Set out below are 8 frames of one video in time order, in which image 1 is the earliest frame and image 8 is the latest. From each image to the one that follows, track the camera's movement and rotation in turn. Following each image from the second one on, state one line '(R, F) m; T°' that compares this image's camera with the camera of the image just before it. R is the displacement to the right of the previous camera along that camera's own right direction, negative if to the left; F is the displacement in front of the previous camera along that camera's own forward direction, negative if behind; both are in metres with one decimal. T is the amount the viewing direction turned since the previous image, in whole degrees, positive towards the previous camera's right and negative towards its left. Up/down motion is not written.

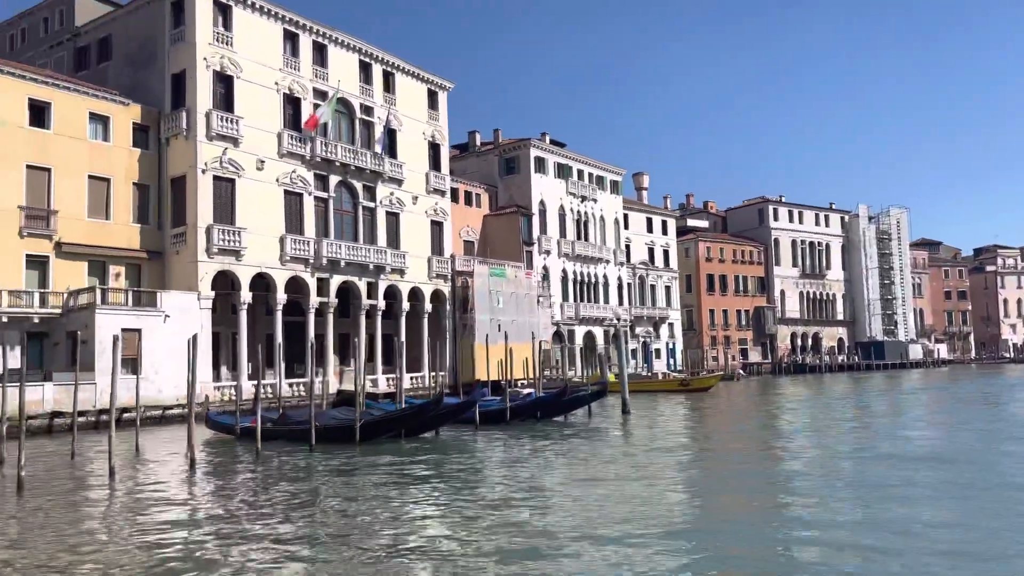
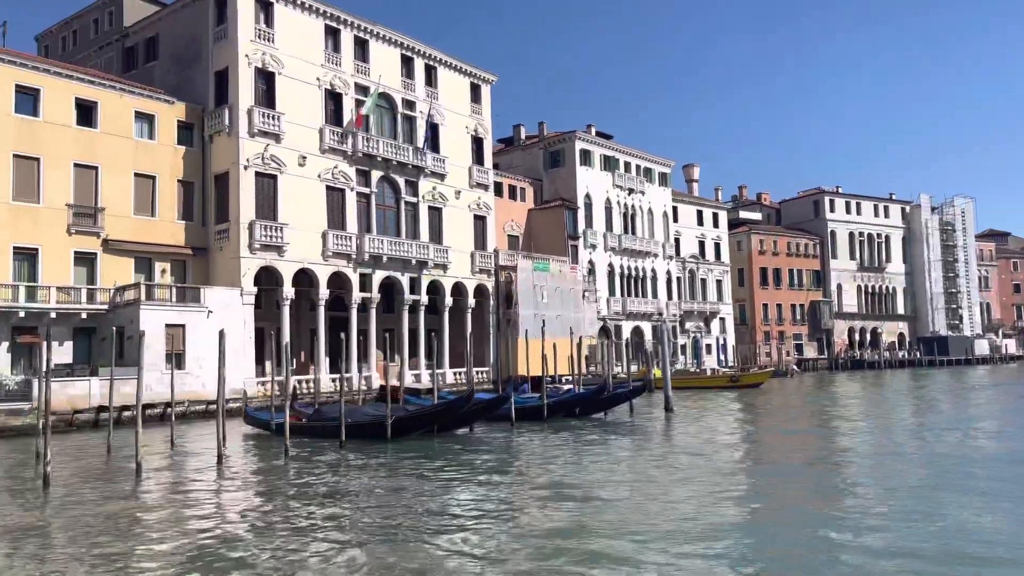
(+0.5, +0.5) m; -4°
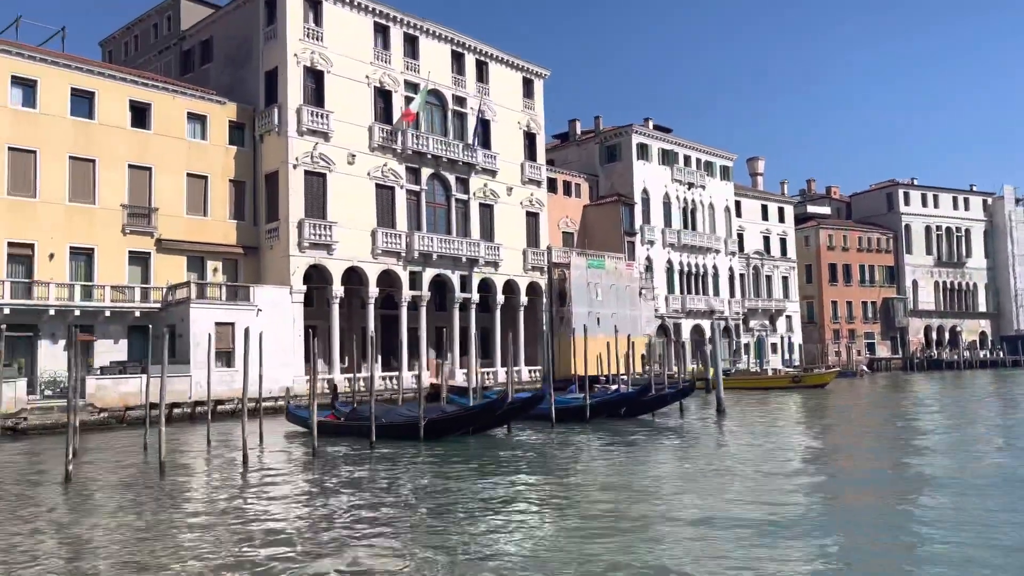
(+0.7, +0.7) m; -5°
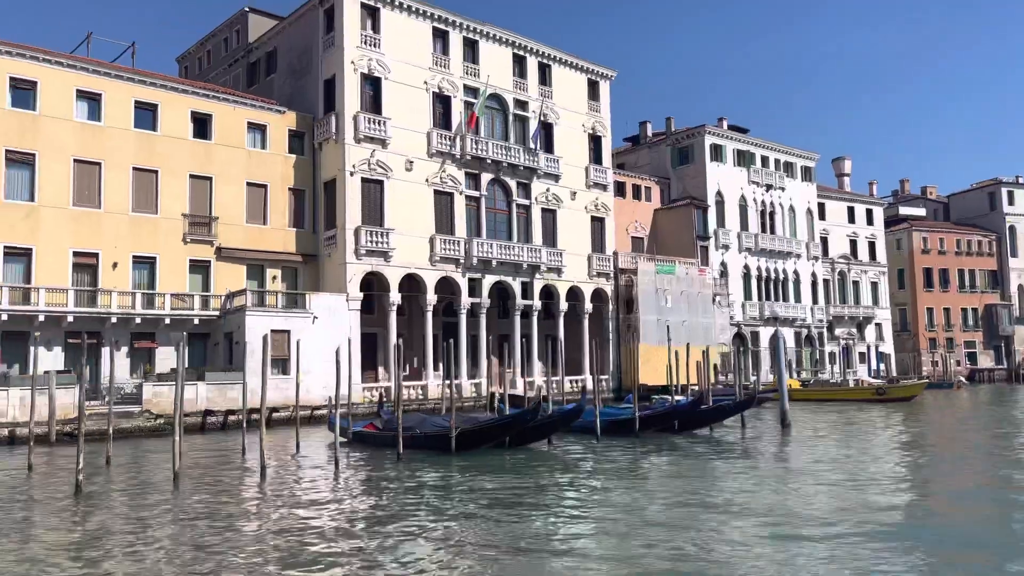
(+1.1, +1.0) m; -6°
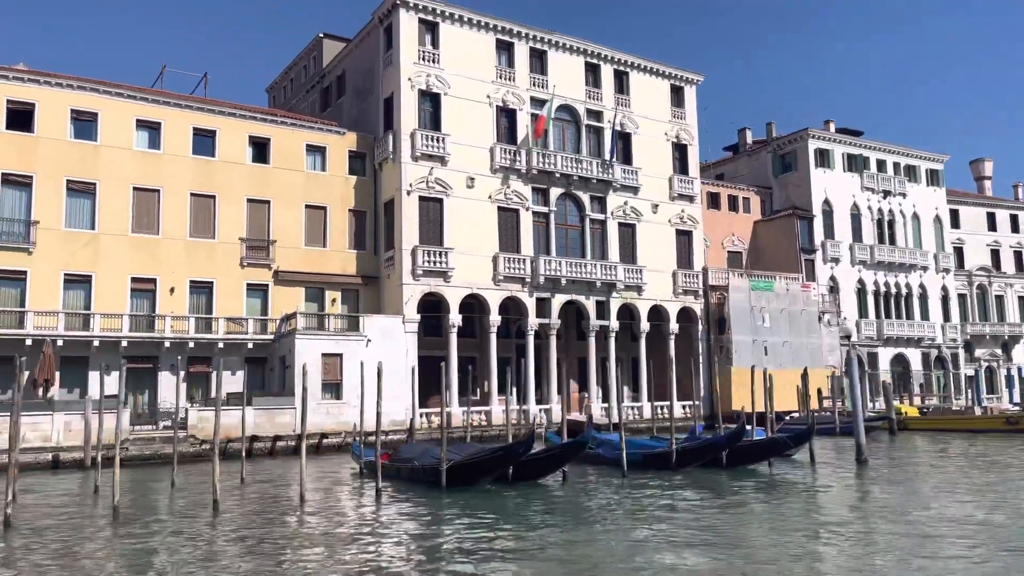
(+2.9, +2.2) m; -9°
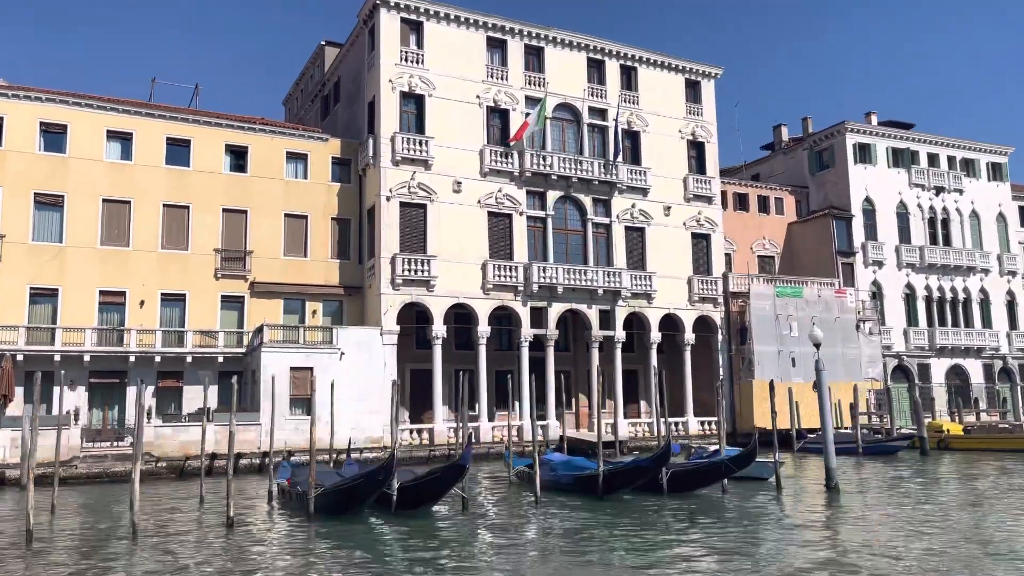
(+3.8, +2.2) m; -6°
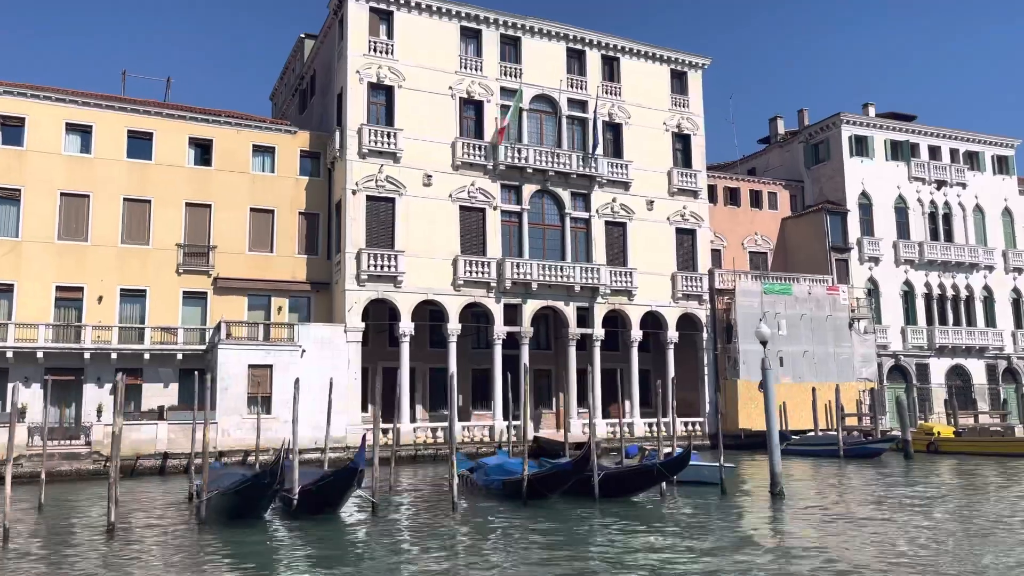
(+2.1, +1.0) m; -2°
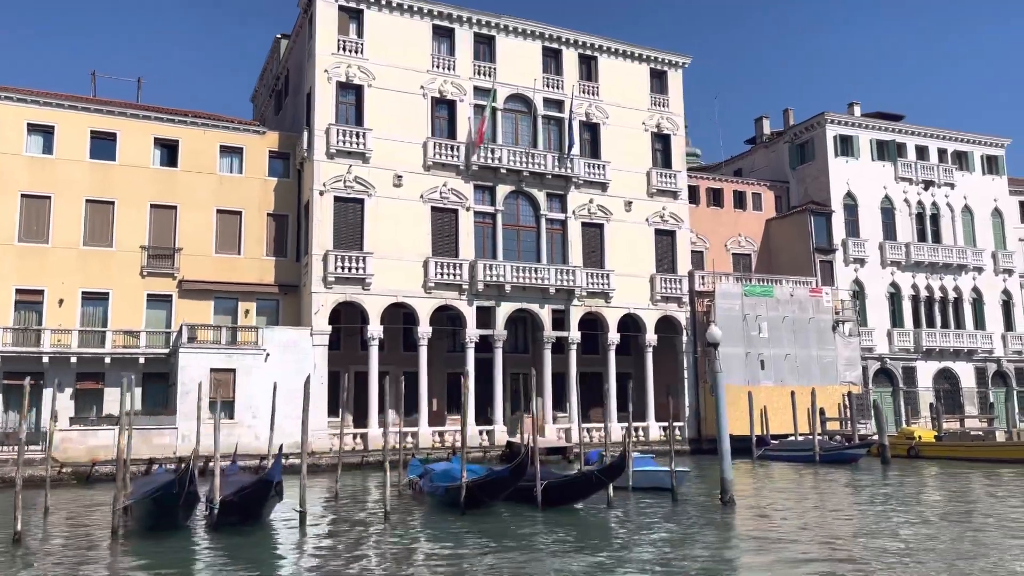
(+1.3, +0.6) m; 0°
